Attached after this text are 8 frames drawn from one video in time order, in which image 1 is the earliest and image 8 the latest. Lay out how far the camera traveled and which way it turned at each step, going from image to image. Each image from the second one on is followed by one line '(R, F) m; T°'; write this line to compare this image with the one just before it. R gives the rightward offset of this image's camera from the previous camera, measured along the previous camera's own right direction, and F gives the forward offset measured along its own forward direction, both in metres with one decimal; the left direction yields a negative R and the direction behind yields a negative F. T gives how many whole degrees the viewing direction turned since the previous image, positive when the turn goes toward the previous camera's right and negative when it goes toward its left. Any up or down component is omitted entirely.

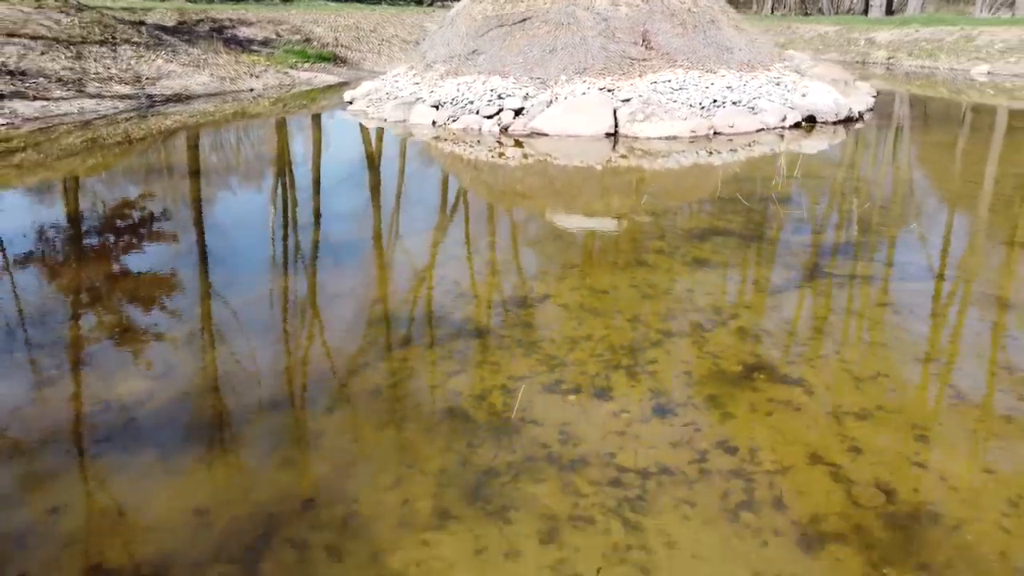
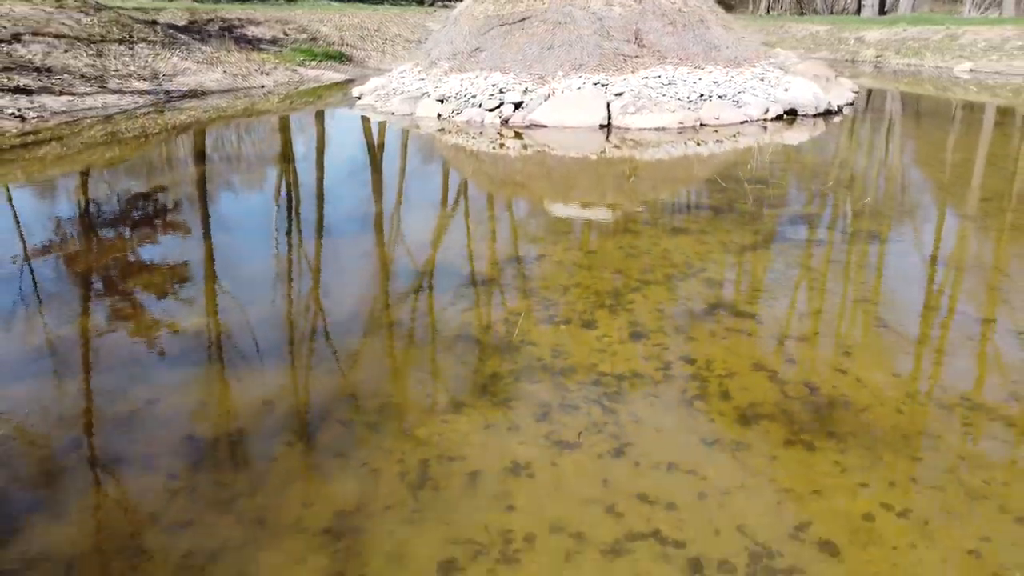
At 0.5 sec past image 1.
(0.0, -0.8) m; 0°
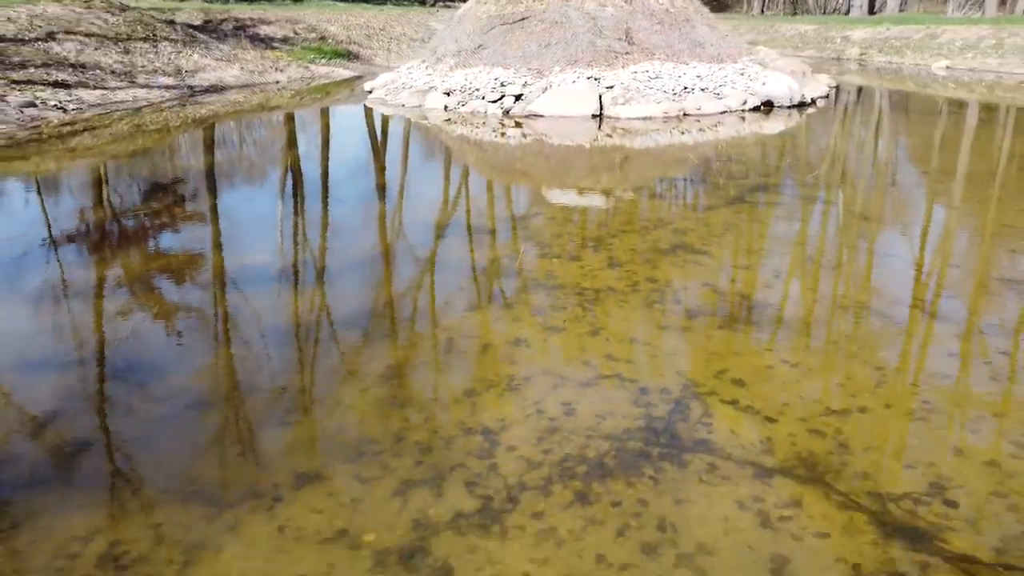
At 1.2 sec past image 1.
(0.0, -1.1) m; 0°
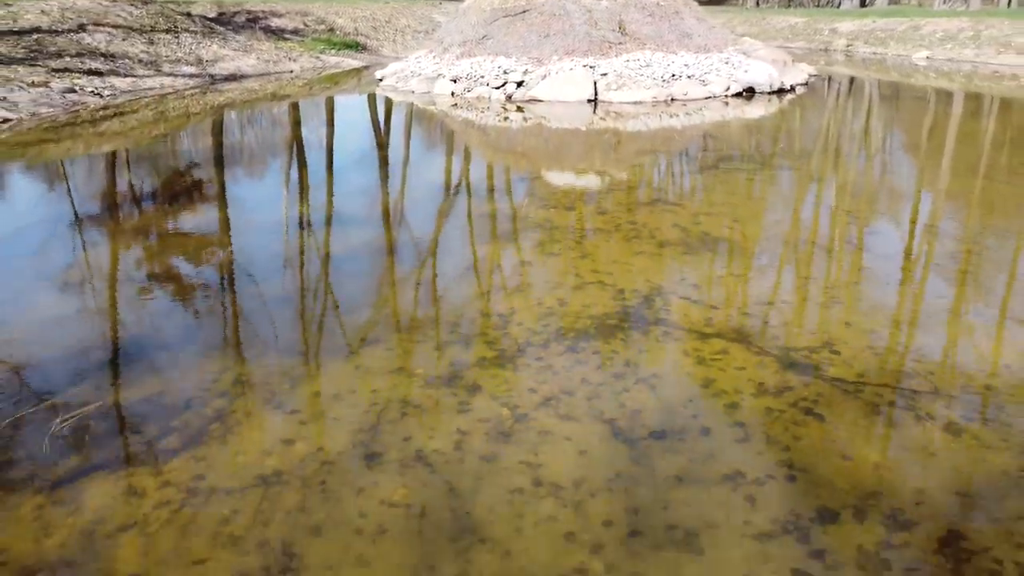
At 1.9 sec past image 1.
(0.0, -1.1) m; 0°
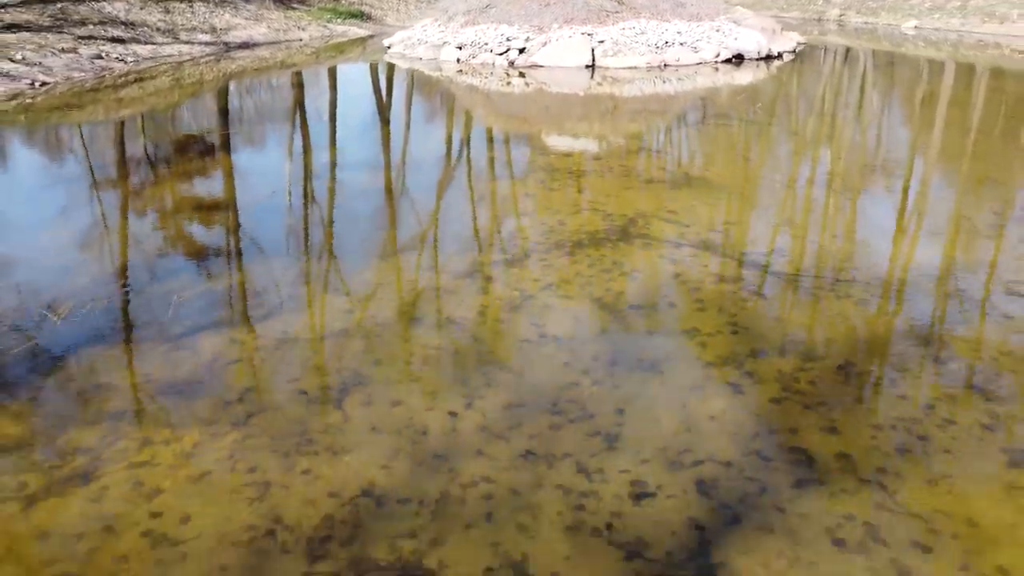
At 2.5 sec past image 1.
(-0.1, -0.9) m; 0°
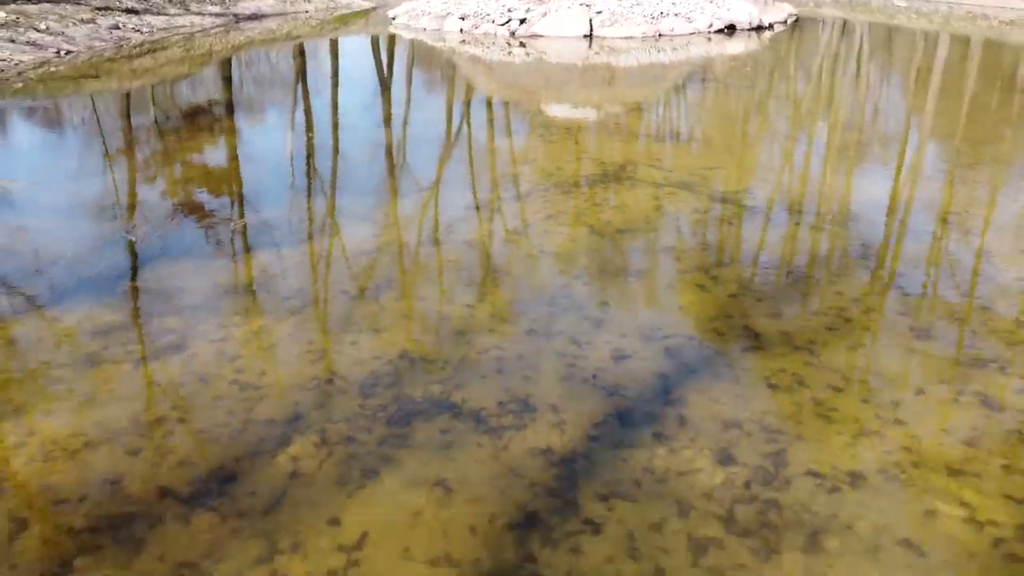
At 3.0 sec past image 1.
(0.0, -0.7) m; 0°
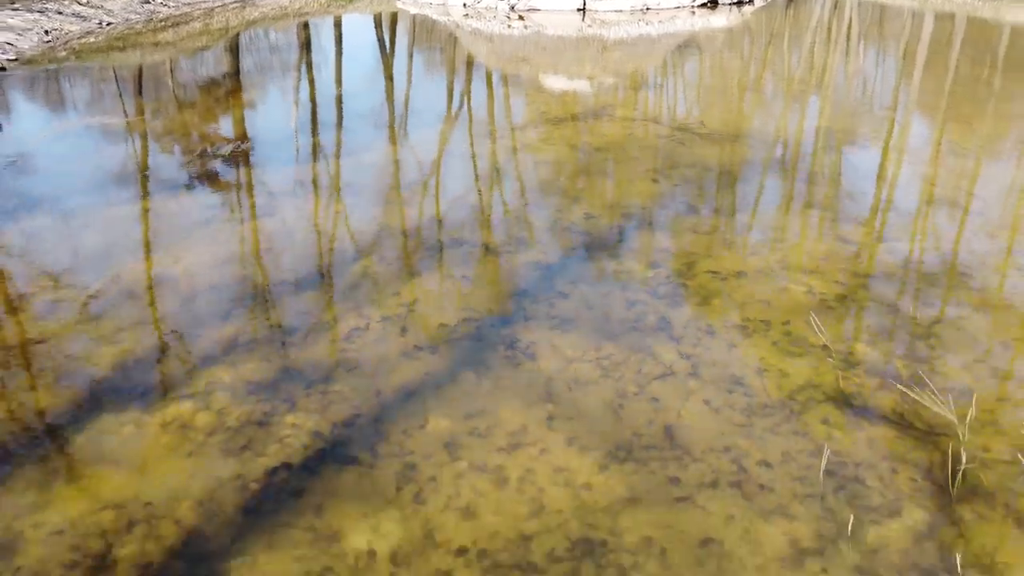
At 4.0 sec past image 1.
(0.0, -1.4) m; 0°
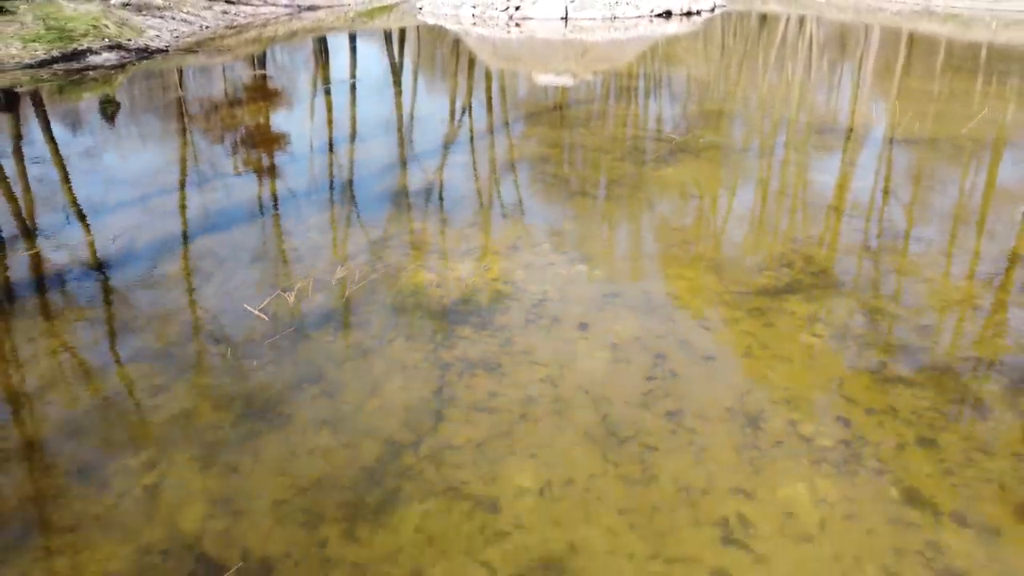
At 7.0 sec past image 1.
(0.0, -4.3) m; 0°
